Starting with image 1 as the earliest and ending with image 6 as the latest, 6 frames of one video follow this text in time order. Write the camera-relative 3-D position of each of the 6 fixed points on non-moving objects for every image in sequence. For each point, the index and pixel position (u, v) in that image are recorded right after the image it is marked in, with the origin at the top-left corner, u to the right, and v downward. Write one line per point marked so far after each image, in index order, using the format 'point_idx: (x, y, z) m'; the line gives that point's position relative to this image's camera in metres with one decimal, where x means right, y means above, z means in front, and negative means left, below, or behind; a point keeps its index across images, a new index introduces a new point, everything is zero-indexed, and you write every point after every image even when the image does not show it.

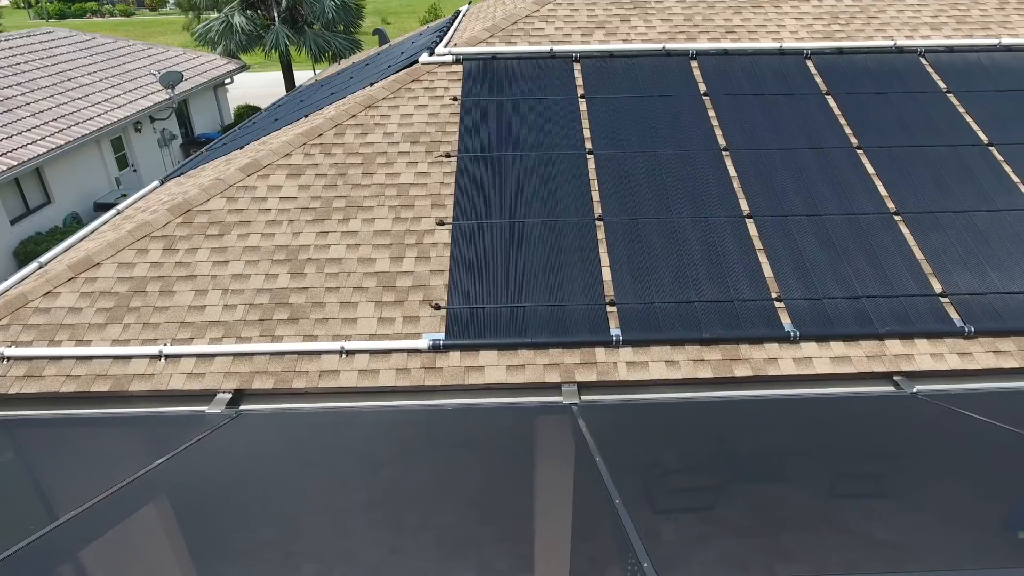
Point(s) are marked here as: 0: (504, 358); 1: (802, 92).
0: (-0.1, -0.5, +6.2) m
1: (+2.7, +1.8, +8.8) m
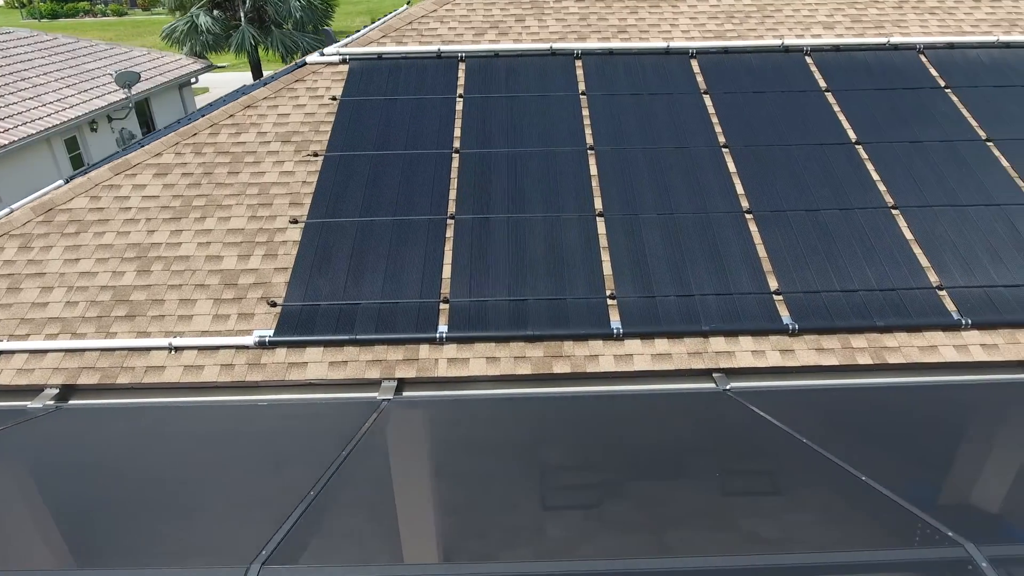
0: (-1.2, -0.4, +6.3) m
1: (+1.6, +1.8, +8.8) m
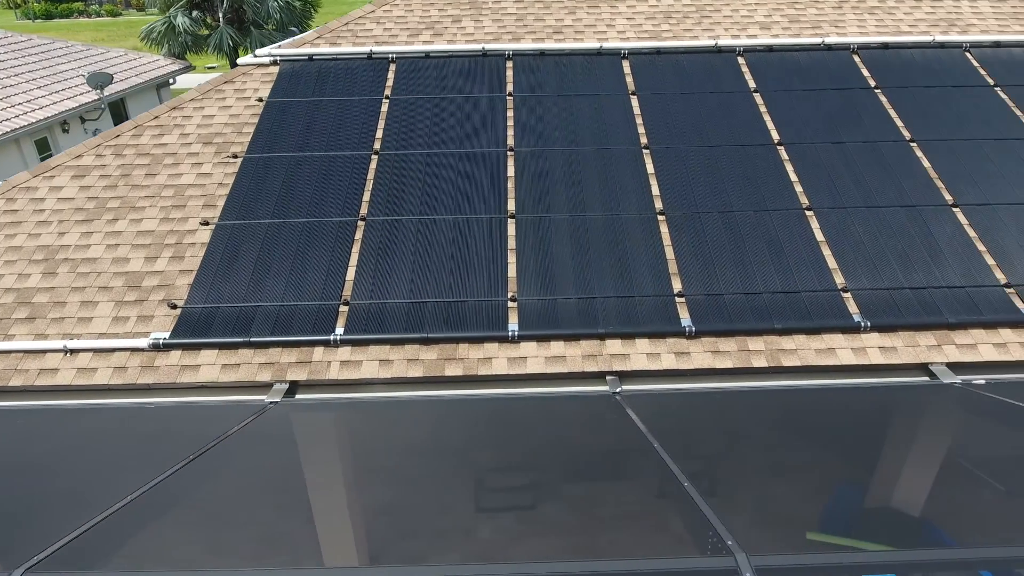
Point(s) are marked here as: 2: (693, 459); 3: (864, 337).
0: (-1.9, -0.5, +6.3) m
1: (+0.9, +1.8, +8.8) m
2: (+1.0, -1.0, +5.4) m
3: (+2.4, -0.3, +6.4) m
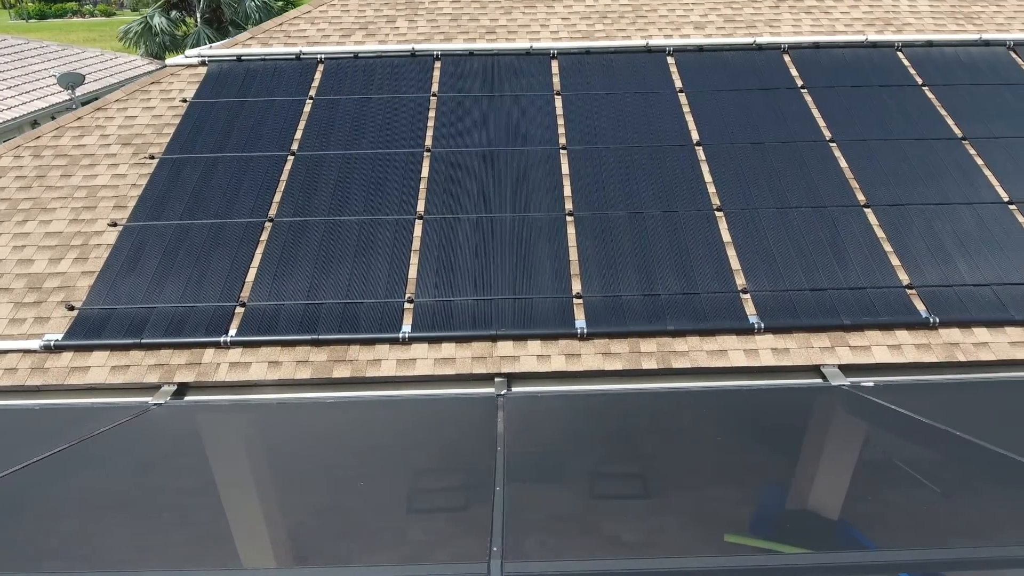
0: (-2.7, -0.5, +6.3) m
1: (+0.2, +1.8, +8.8) m
2: (+0.3, -1.0, +5.4) m
3: (+1.7, -0.3, +6.3) m
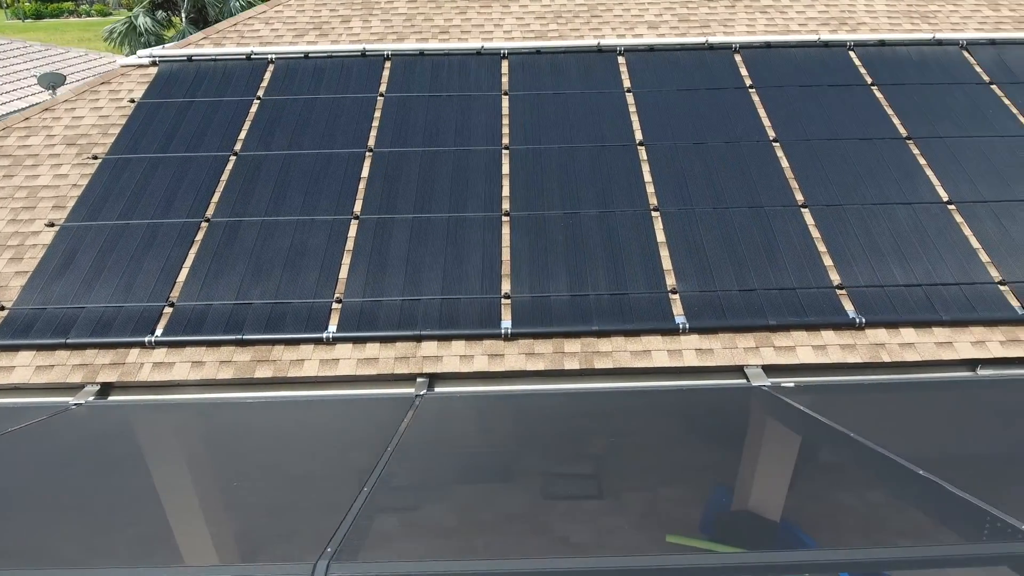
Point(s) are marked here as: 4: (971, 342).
0: (-3.2, -0.5, +6.3) m
1: (-0.3, +1.8, +8.8) m
2: (-0.2, -1.0, +5.4) m
3: (+1.2, -0.3, +6.3) m
4: (+3.1, -0.4, +6.4) m
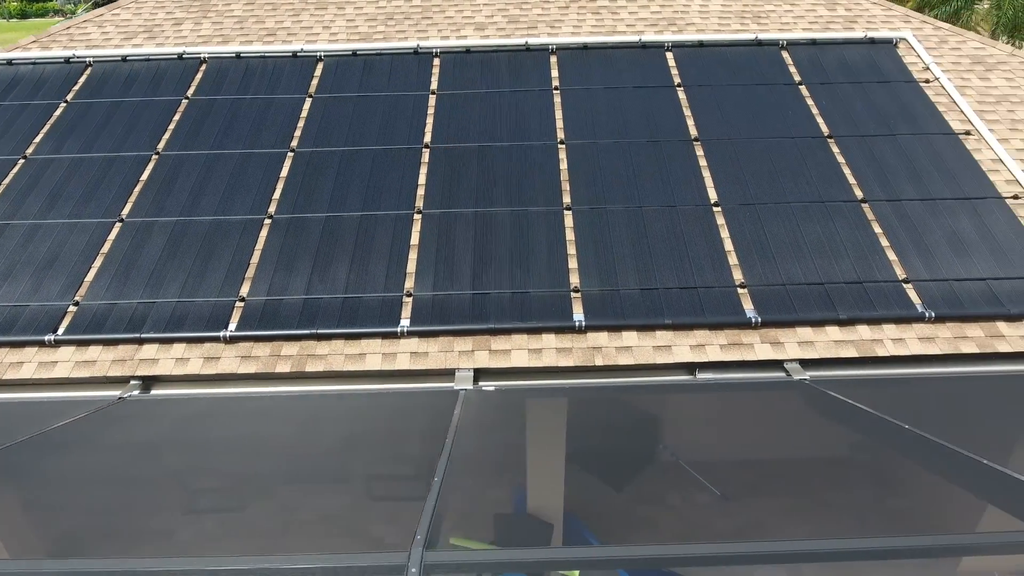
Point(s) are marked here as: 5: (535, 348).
0: (-5.1, -0.5, +6.4) m
1: (-2.2, +1.8, +8.8) m
2: (-2.1, -1.0, +5.4) m
3: (-0.7, -0.4, +6.4) m
4: (+1.2, -0.4, +6.4) m
5: (+0.2, -0.4, +6.3) m
